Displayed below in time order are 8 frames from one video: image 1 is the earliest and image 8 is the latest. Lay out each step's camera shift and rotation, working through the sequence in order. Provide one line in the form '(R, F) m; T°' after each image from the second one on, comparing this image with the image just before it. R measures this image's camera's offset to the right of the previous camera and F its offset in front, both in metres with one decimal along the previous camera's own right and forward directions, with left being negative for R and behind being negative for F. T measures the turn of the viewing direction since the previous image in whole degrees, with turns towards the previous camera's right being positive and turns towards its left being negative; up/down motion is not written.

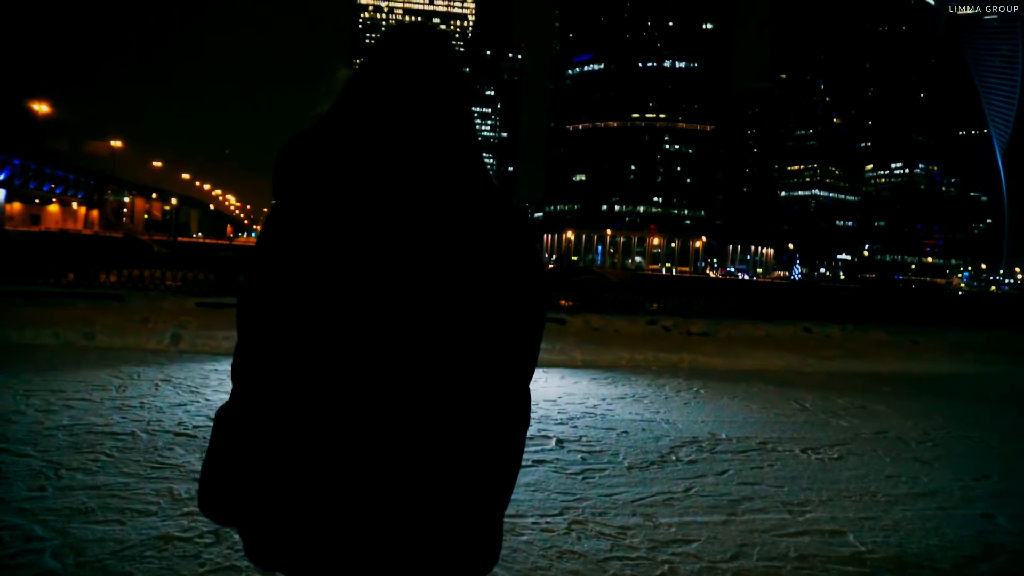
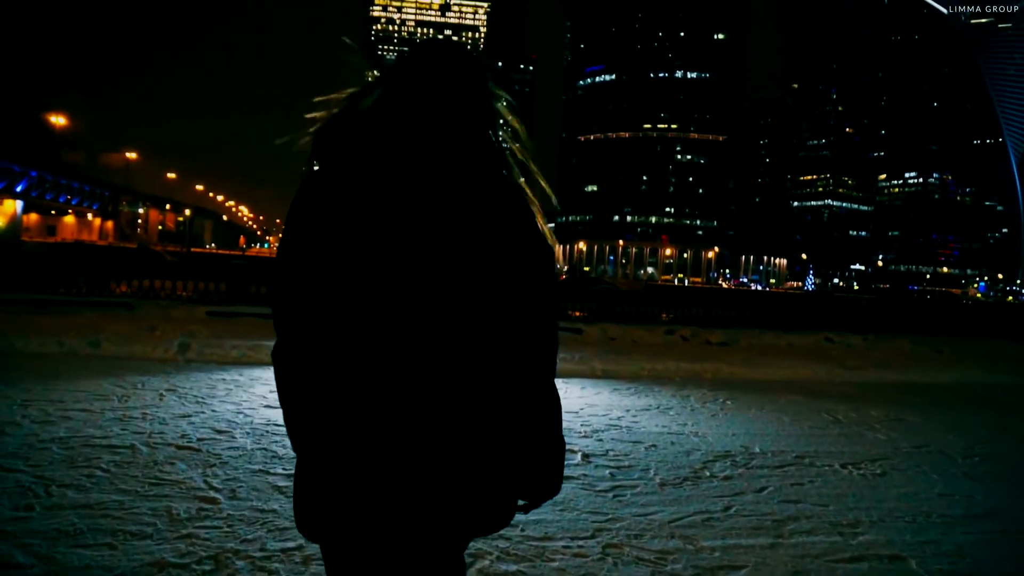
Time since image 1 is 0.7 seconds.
(-0.1, +0.4) m; -1°
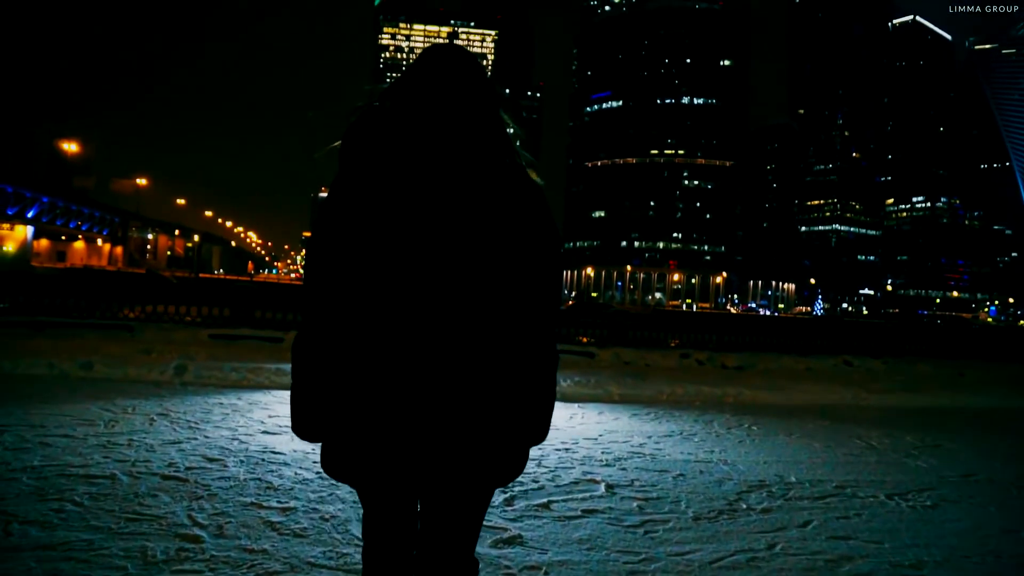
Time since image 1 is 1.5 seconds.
(-0.1, +0.5) m; -1°
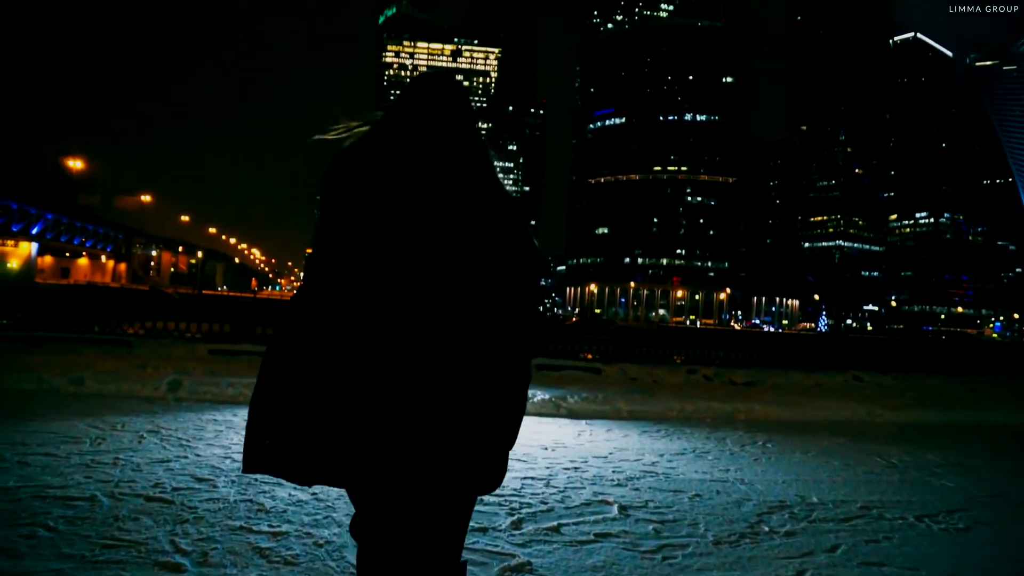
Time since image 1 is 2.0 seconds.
(0.0, +0.3) m; 0°
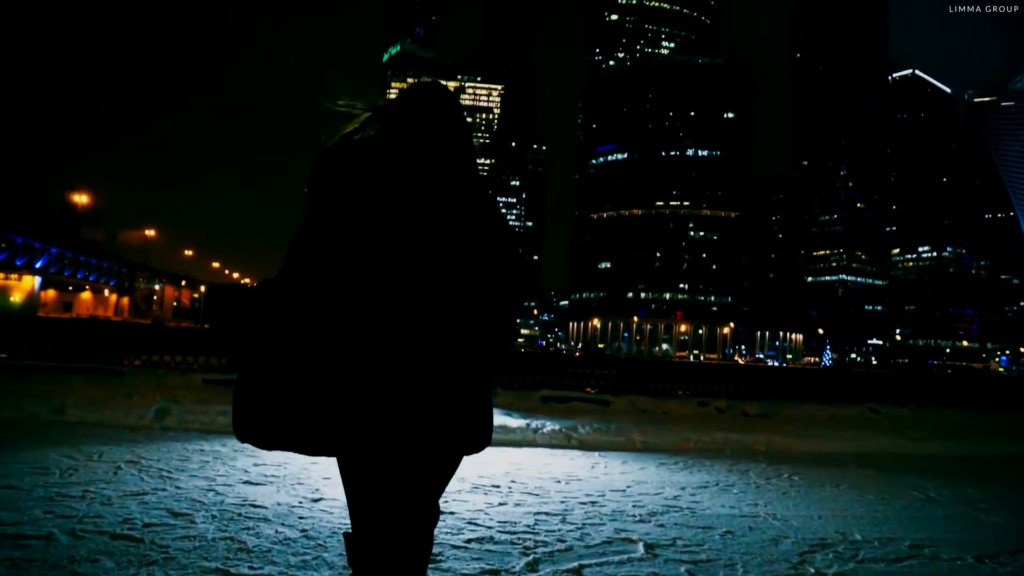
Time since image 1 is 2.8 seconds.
(-0.1, +0.6) m; 0°
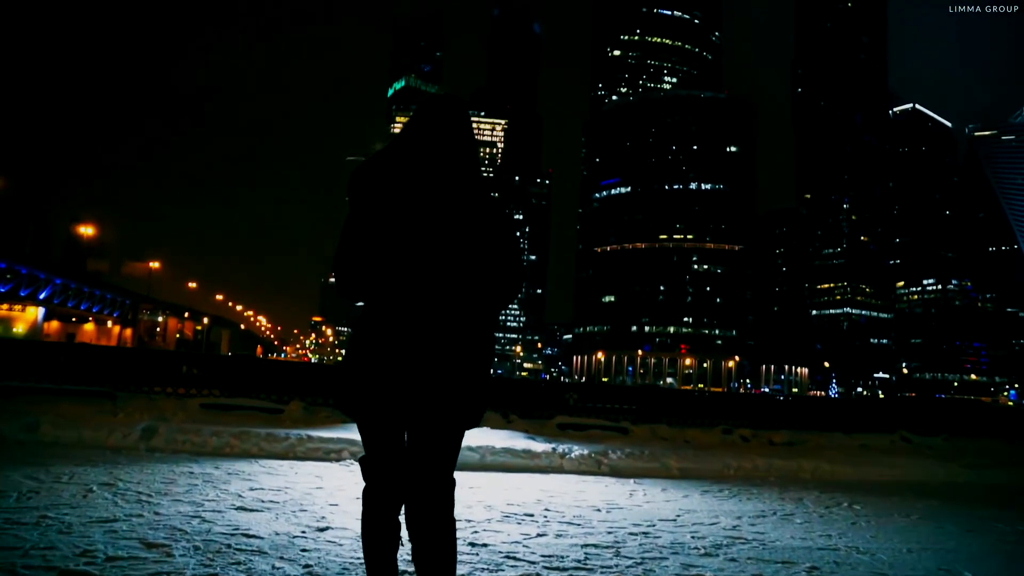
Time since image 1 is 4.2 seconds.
(-0.3, +0.9) m; 0°
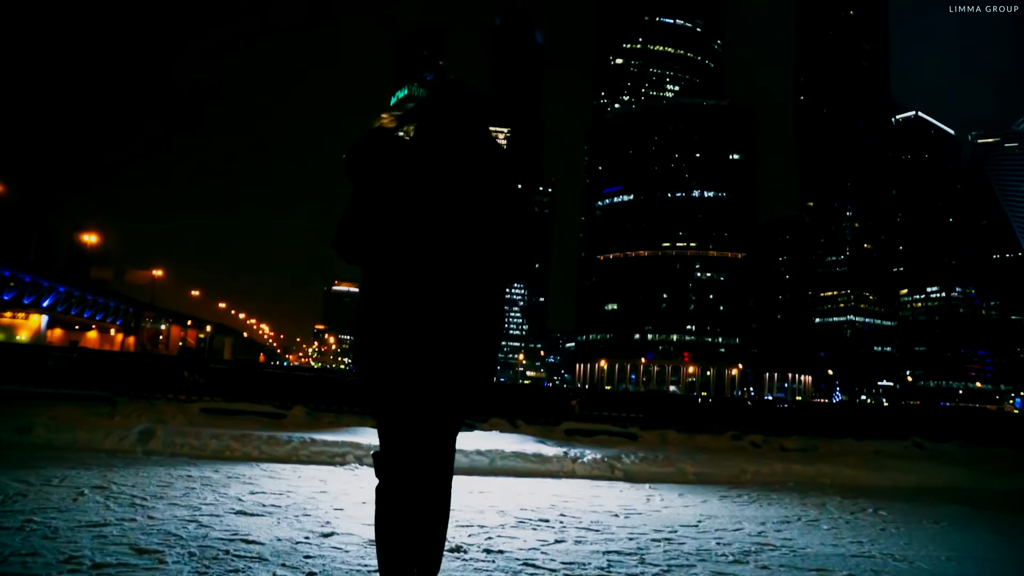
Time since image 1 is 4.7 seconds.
(-0.1, +0.3) m; 0°
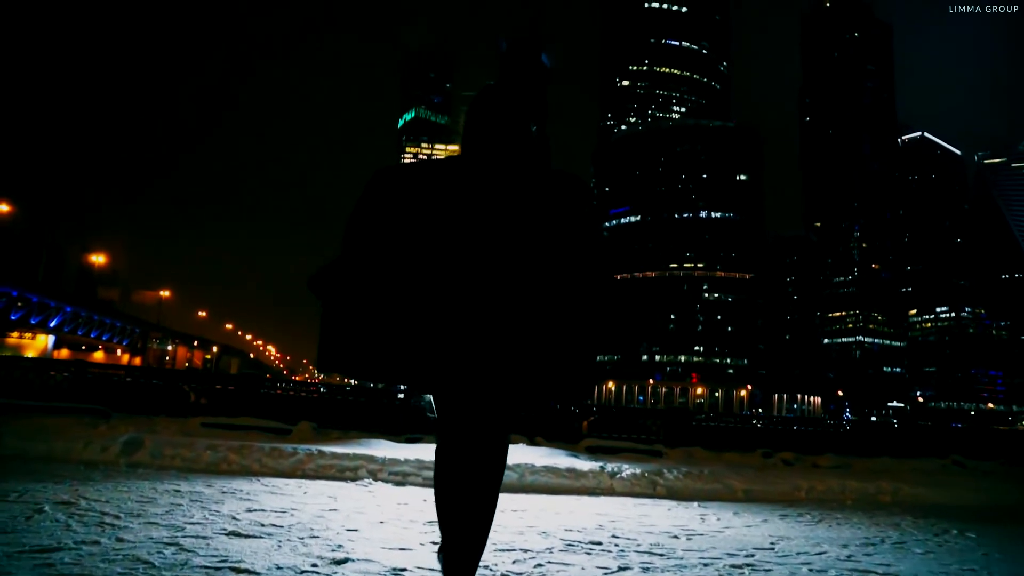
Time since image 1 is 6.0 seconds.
(-0.3, +0.9) m; -1°
